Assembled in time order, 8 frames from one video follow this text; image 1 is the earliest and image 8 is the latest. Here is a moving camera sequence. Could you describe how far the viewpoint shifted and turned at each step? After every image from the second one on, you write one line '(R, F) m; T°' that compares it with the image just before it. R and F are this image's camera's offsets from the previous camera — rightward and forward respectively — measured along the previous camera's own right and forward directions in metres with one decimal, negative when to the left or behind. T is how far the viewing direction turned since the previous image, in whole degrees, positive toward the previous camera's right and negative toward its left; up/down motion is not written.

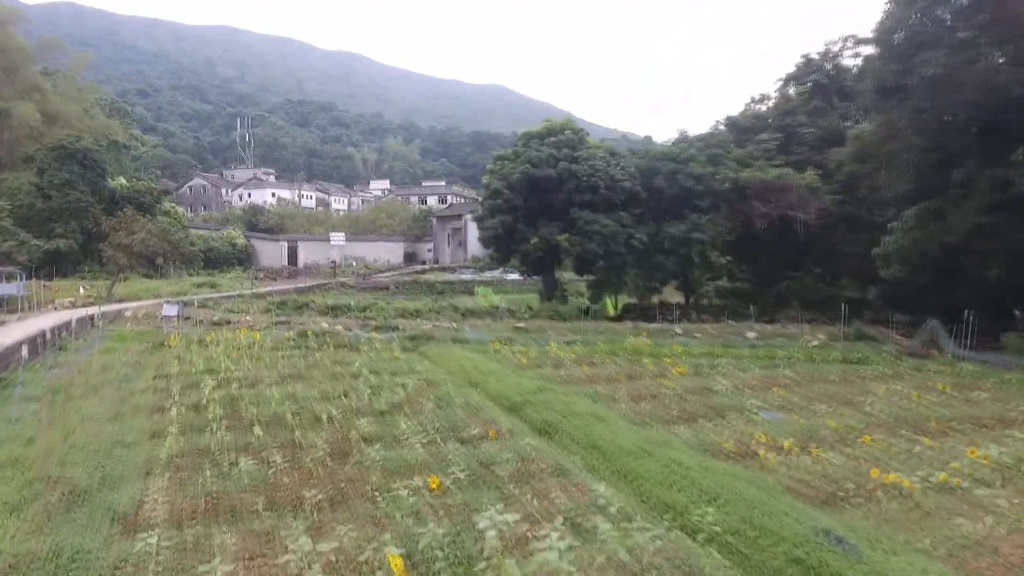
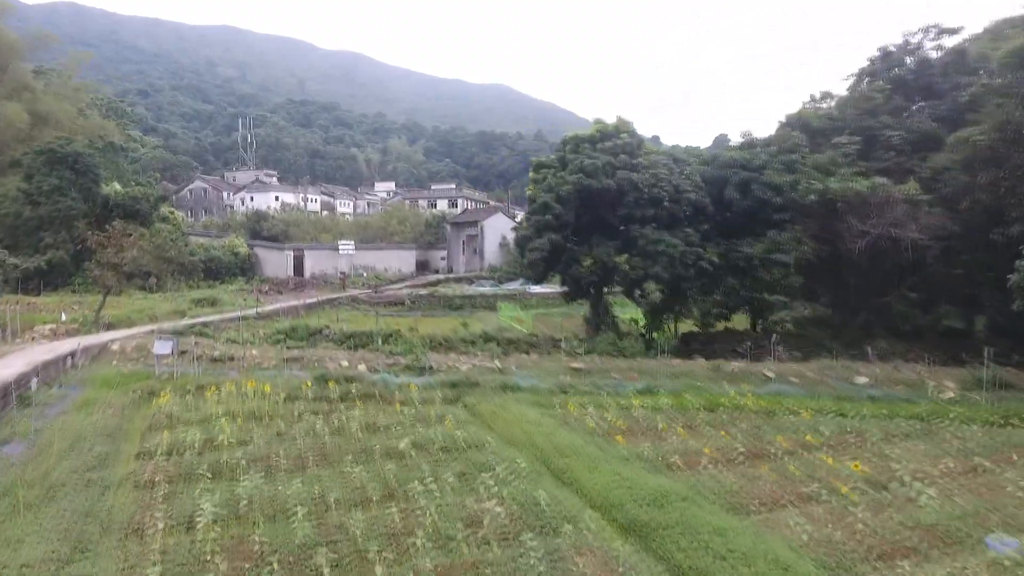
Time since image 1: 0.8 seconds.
(-1.4, +2.1) m; 0°
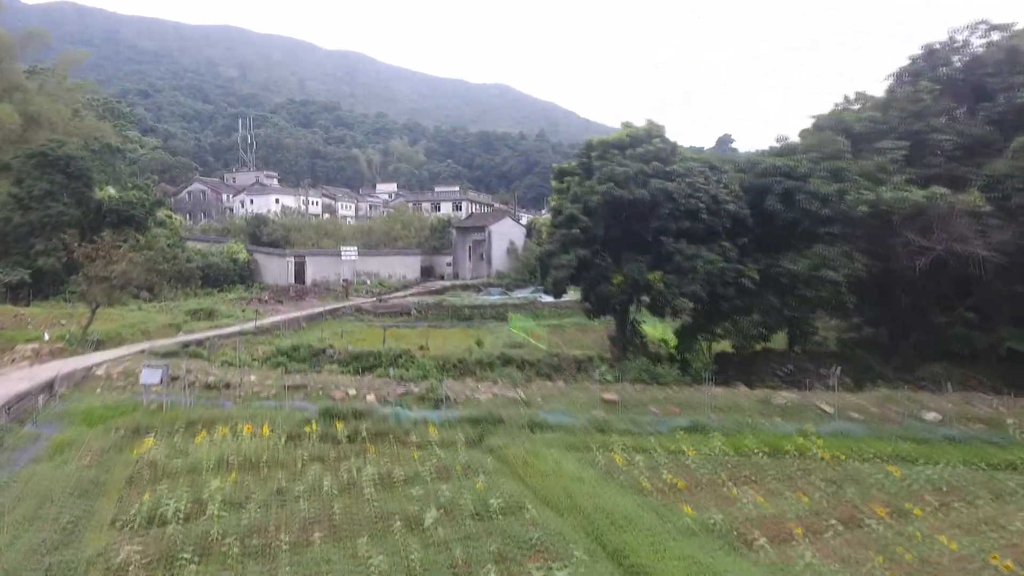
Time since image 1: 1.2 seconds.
(-0.6, +1.1) m; 0°
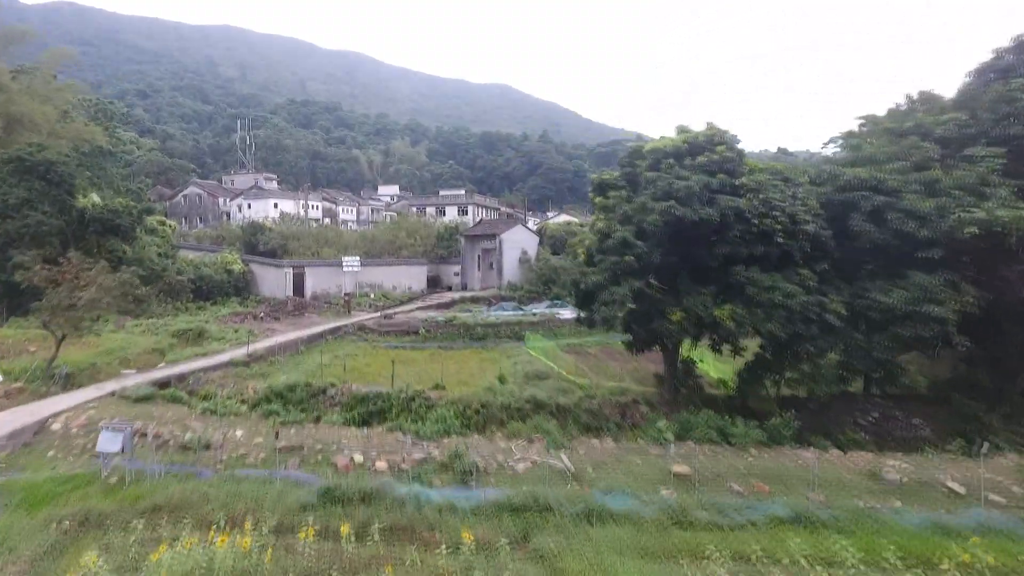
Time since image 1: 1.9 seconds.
(-0.8, +1.9) m; 0°
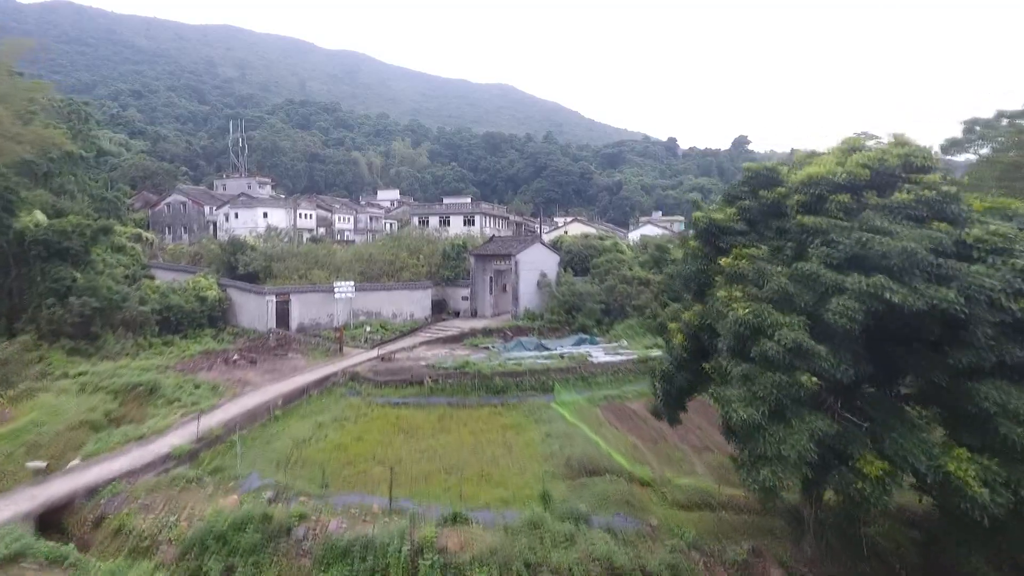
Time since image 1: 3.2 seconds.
(-1.0, +3.9) m; 0°
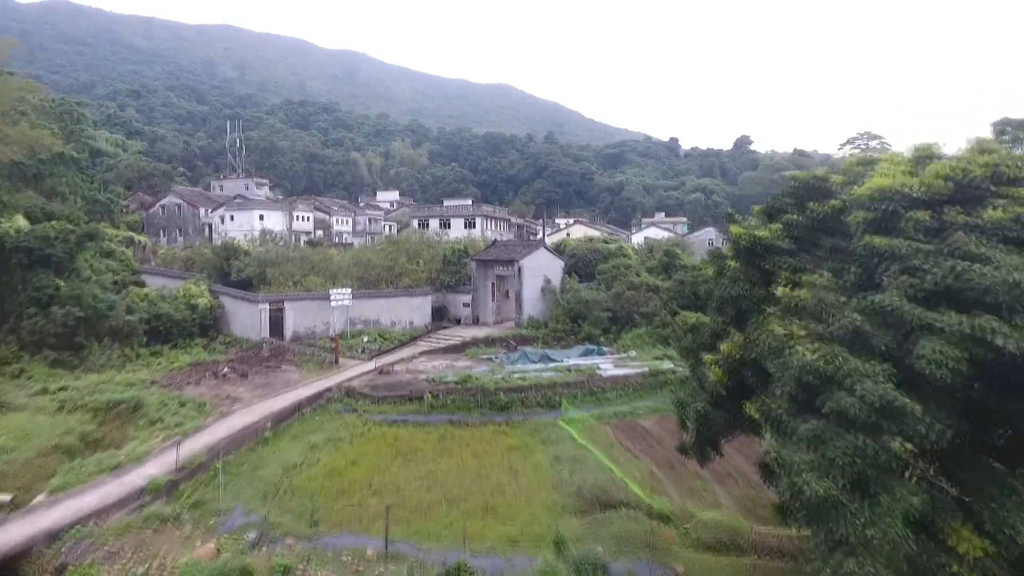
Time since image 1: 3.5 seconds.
(-0.2, +1.0) m; 0°
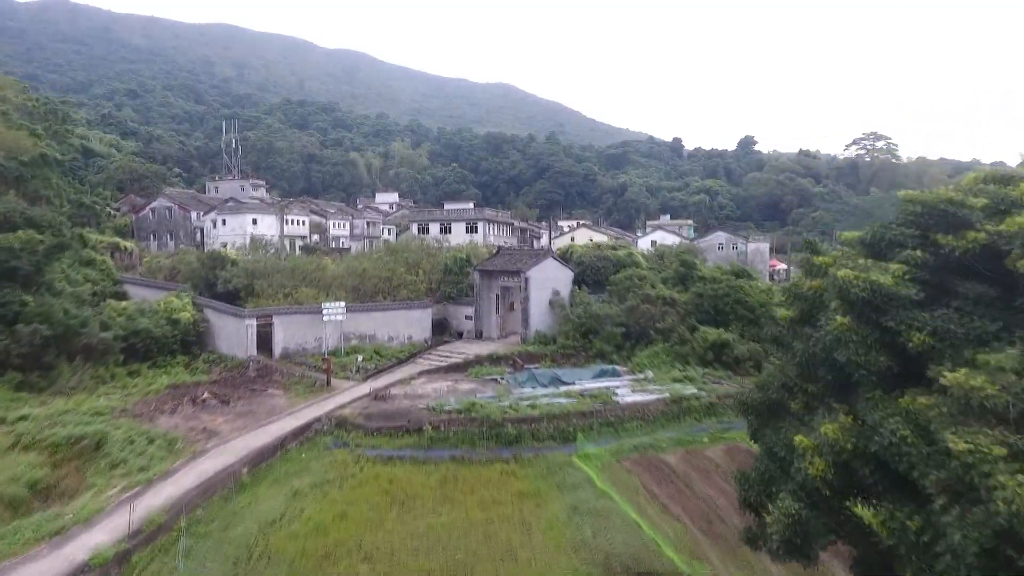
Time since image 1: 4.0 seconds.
(-0.3, +1.7) m; 0°
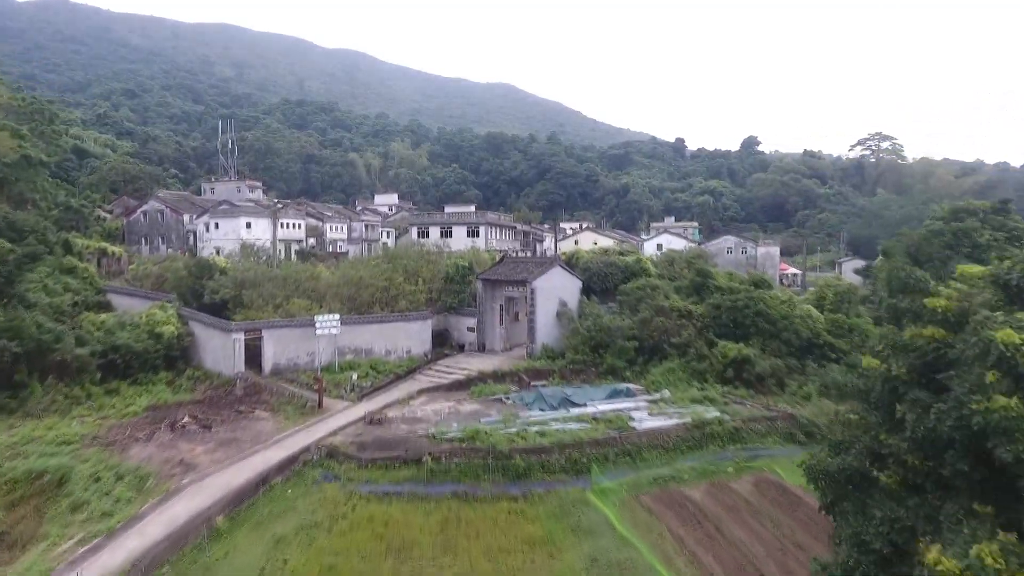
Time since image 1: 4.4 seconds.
(-0.3, +1.4) m; 0°
